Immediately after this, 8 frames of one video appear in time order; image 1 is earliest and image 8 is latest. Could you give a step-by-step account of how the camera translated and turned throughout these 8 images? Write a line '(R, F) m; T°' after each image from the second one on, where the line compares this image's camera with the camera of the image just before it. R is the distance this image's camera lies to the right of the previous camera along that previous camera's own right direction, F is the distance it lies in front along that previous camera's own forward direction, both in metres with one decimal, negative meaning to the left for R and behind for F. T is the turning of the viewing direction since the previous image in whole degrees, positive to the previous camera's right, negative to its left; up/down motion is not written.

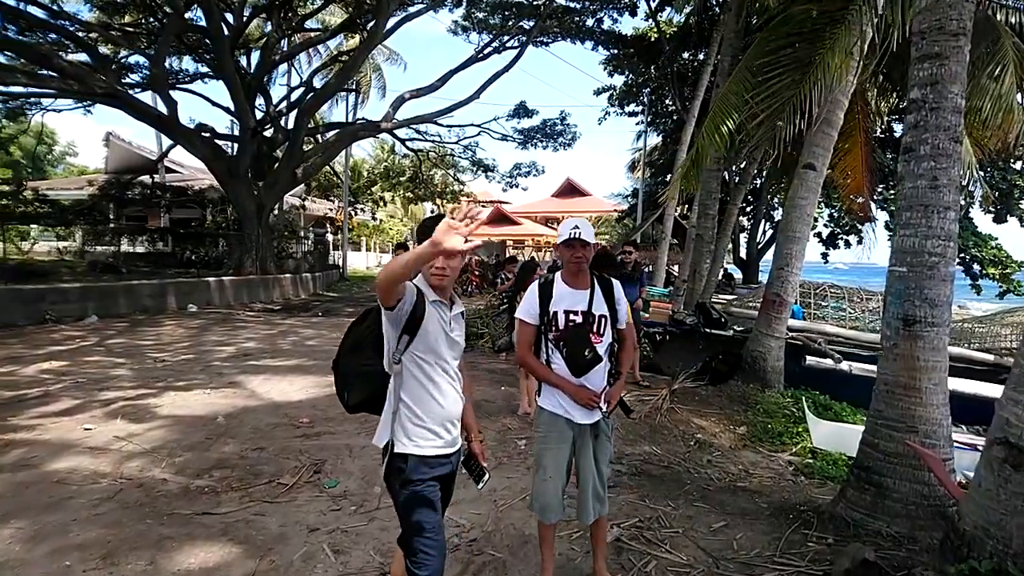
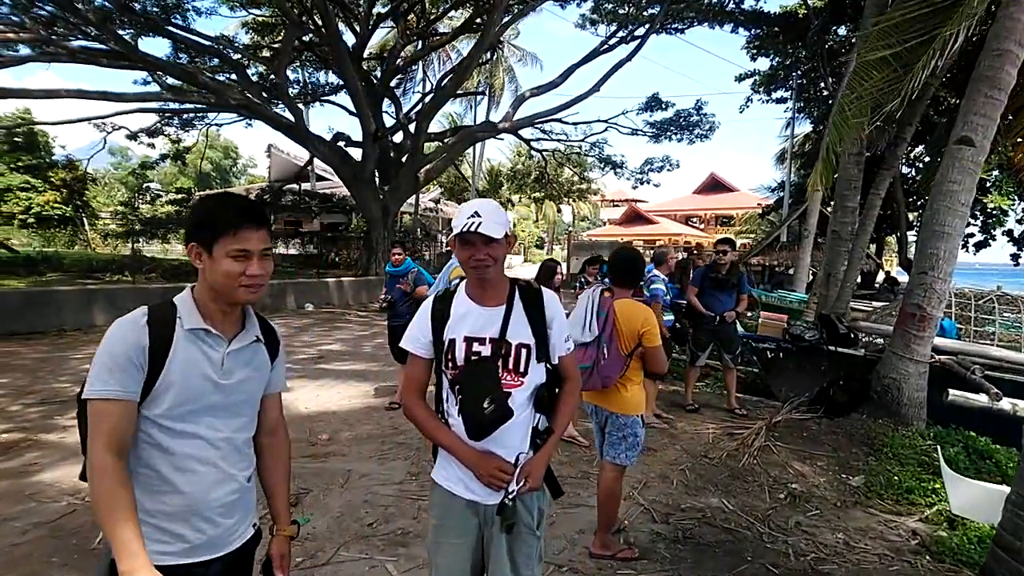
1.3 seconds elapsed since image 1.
(+0.8, +0.9) m; -13°
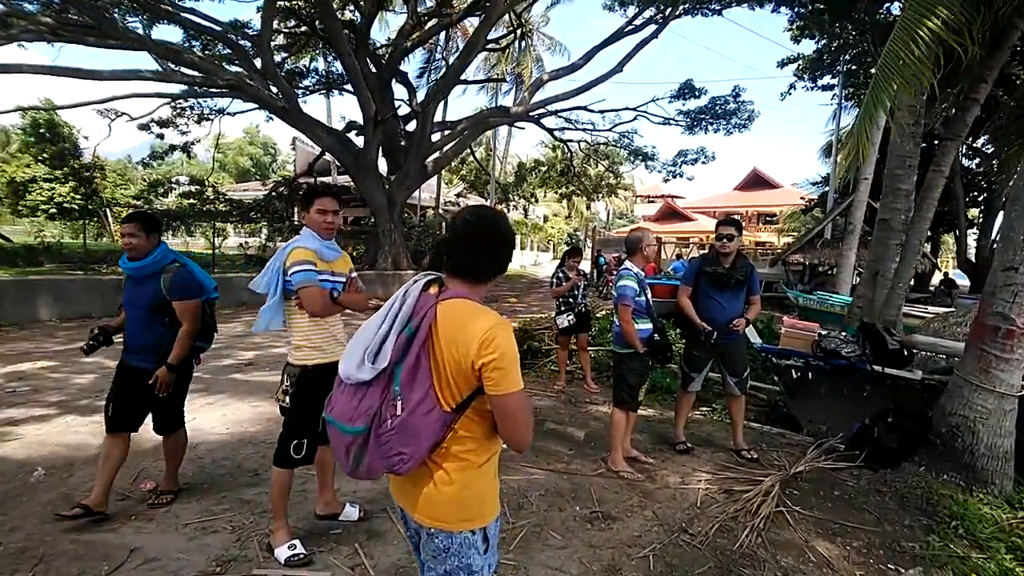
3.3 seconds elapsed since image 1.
(+0.8, +1.5) m; -3°
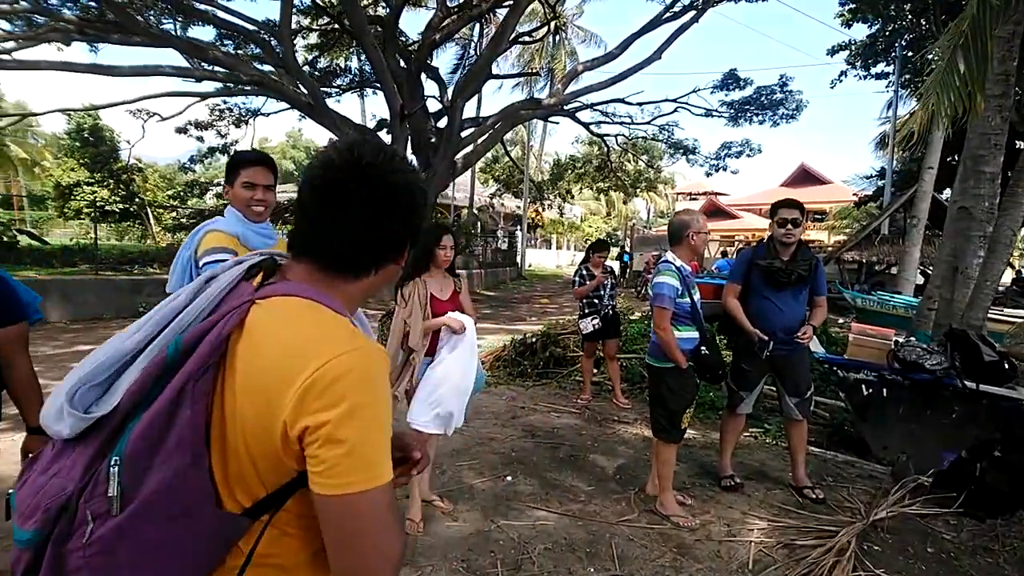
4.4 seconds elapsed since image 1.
(+0.2, +0.8) m; -4°
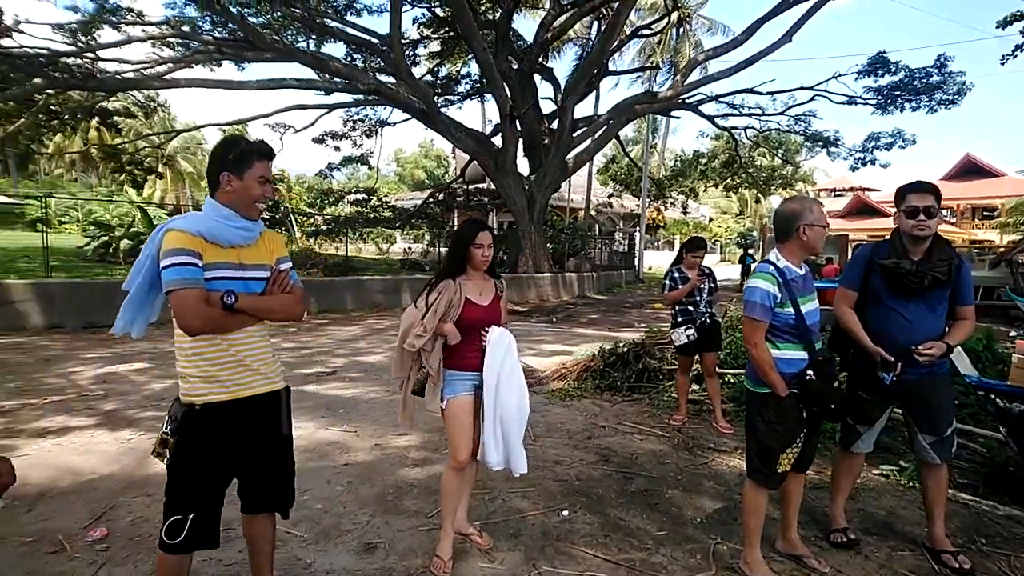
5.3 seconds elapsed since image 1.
(+0.3, +0.5) m; -11°
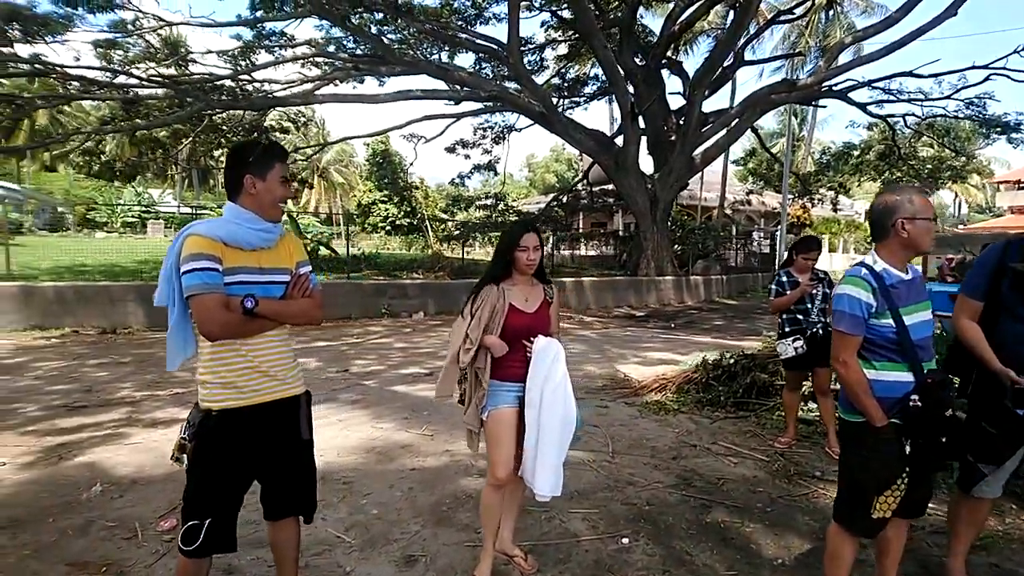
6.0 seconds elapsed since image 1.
(+0.4, +0.2) m; -12°
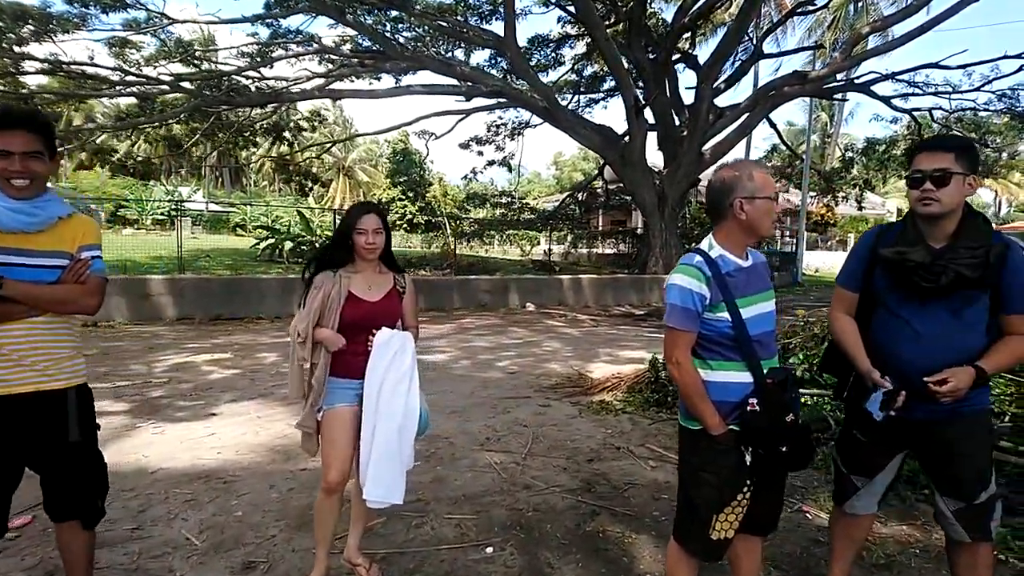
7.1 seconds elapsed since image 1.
(+0.7, +0.2) m; -3°
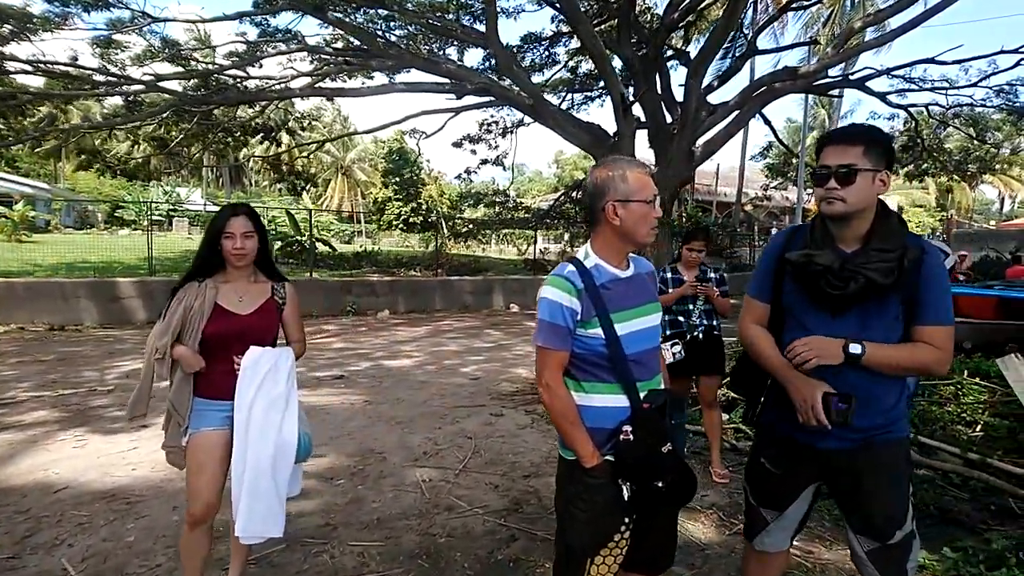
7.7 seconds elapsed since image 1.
(+0.4, +0.2) m; 0°
